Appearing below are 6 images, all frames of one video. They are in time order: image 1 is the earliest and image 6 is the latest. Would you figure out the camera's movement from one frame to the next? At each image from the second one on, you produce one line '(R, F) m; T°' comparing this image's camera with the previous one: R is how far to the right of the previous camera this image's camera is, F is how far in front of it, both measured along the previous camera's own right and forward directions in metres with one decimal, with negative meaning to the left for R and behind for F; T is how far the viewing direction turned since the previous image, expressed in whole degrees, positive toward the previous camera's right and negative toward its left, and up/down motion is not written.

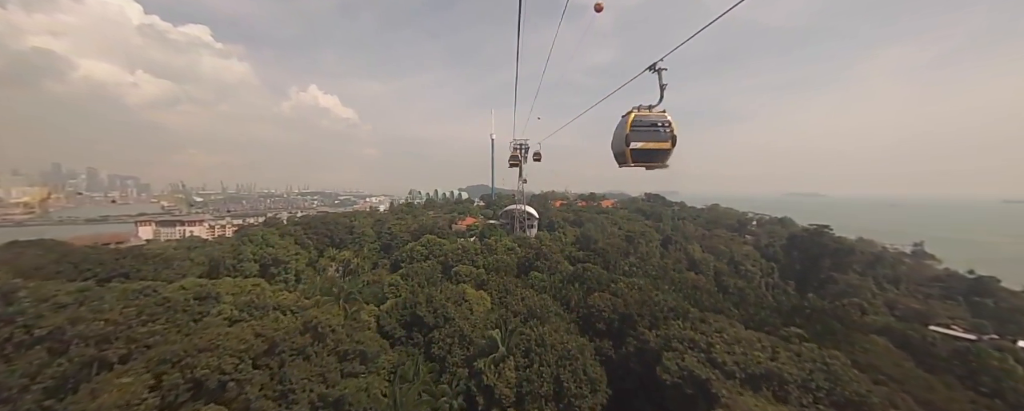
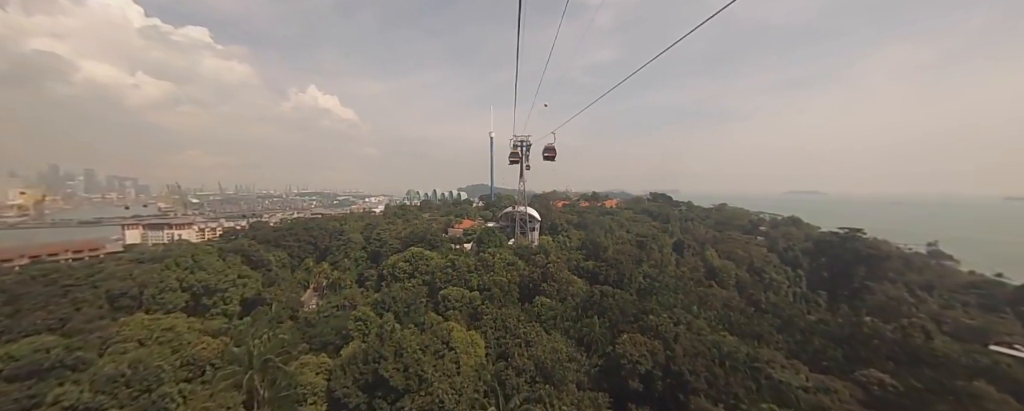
(0.0, +2.1) m; 0°
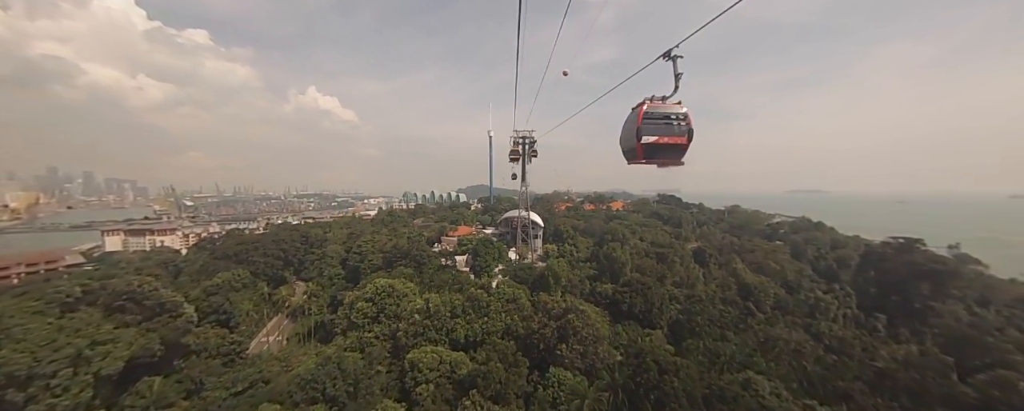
(0.0, +2.9) m; 0°
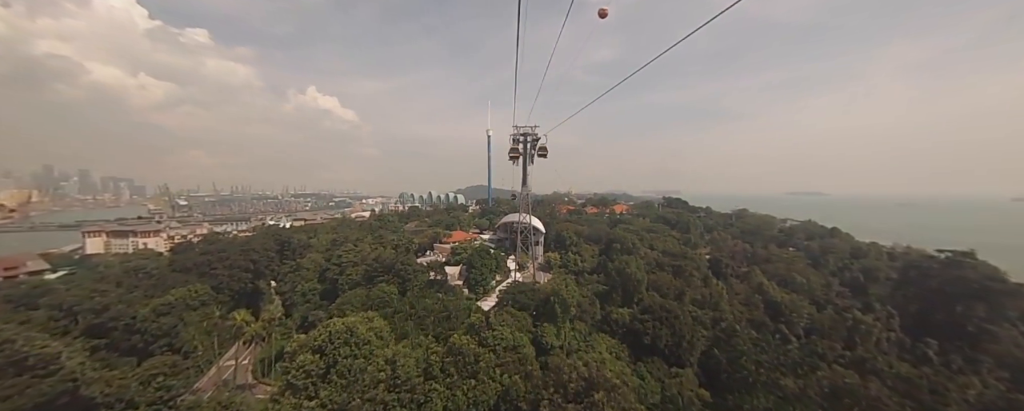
(0.0, +2.0) m; 0°
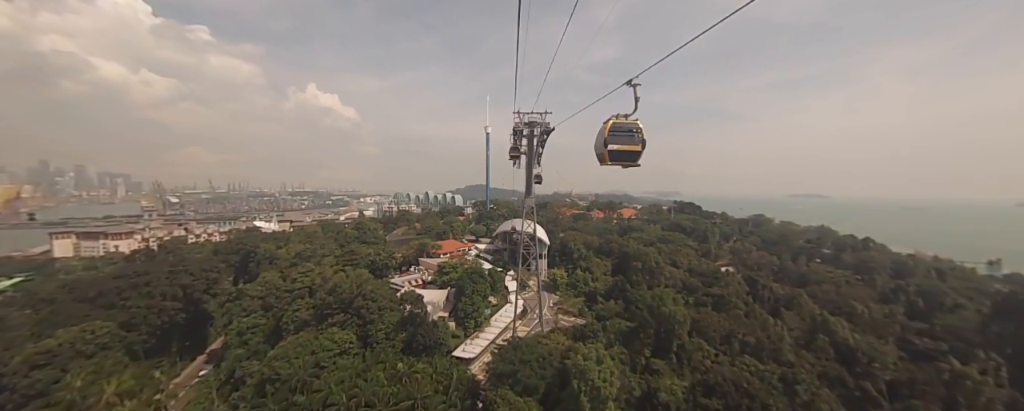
(0.0, +3.5) m; 0°
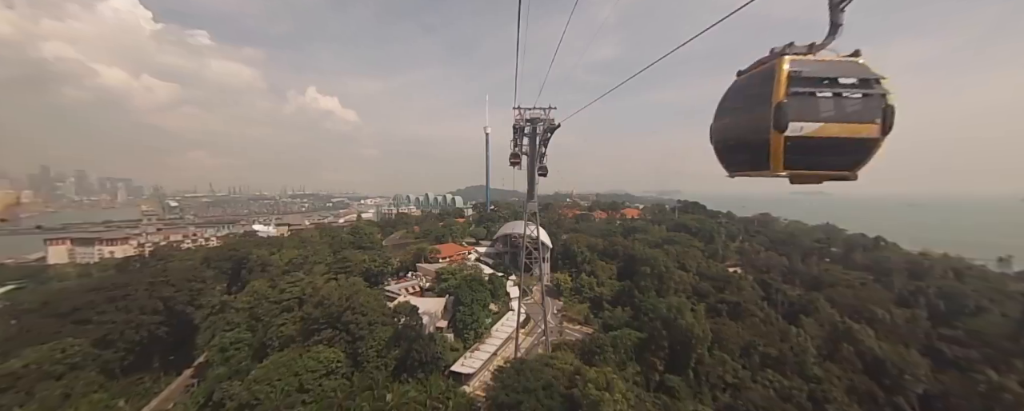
(0.0, +0.8) m; 0°
